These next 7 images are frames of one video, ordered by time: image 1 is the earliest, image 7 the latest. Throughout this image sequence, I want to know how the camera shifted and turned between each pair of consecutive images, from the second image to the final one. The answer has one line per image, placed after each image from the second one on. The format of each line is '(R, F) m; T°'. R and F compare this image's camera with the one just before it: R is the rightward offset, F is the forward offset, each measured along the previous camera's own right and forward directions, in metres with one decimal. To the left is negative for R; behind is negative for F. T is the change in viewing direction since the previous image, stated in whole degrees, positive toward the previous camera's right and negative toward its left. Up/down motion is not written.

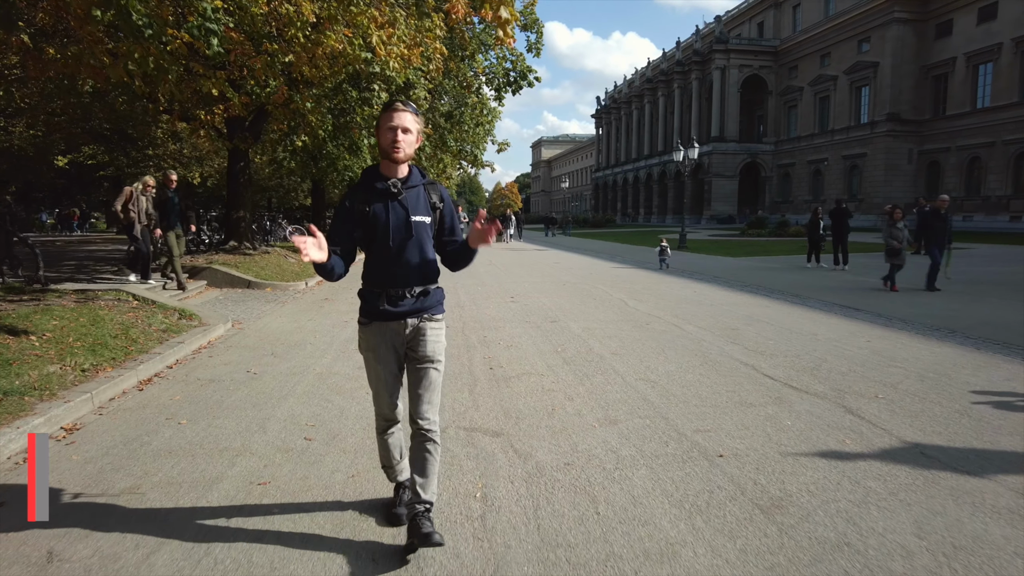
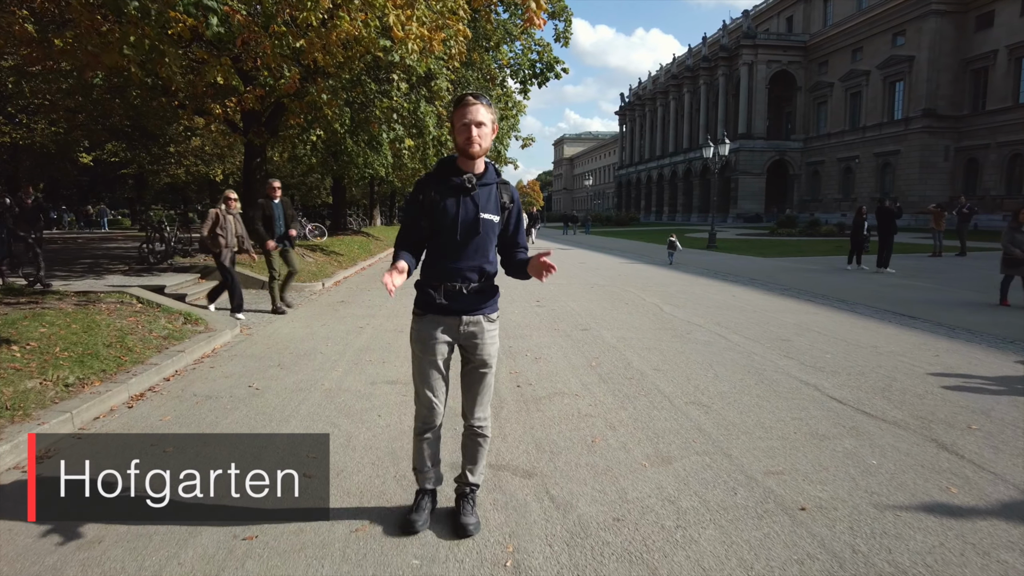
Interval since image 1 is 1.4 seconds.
(-0.1, +0.7) m; -2°
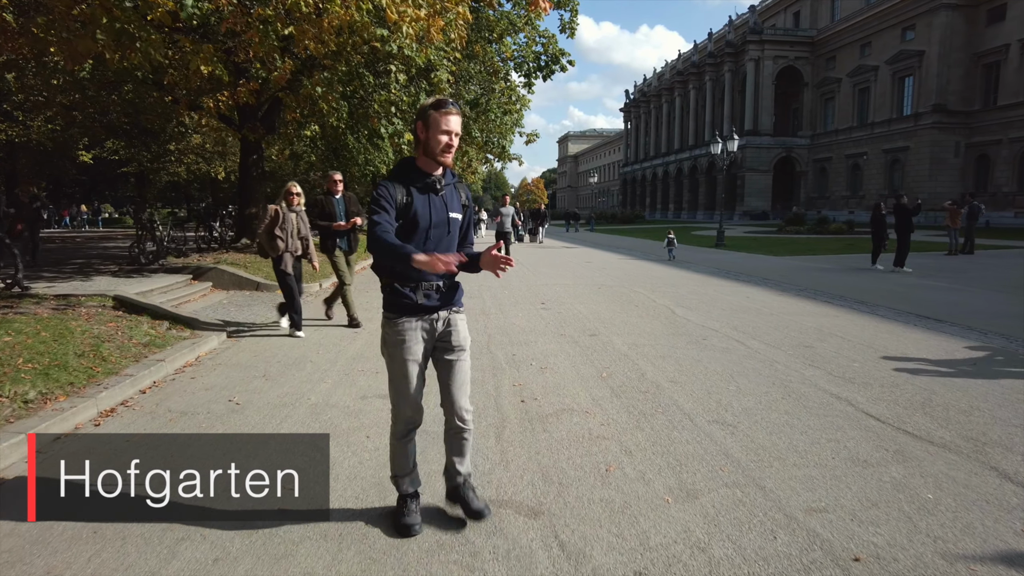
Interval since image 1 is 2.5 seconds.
(0.0, +0.5) m; 0°
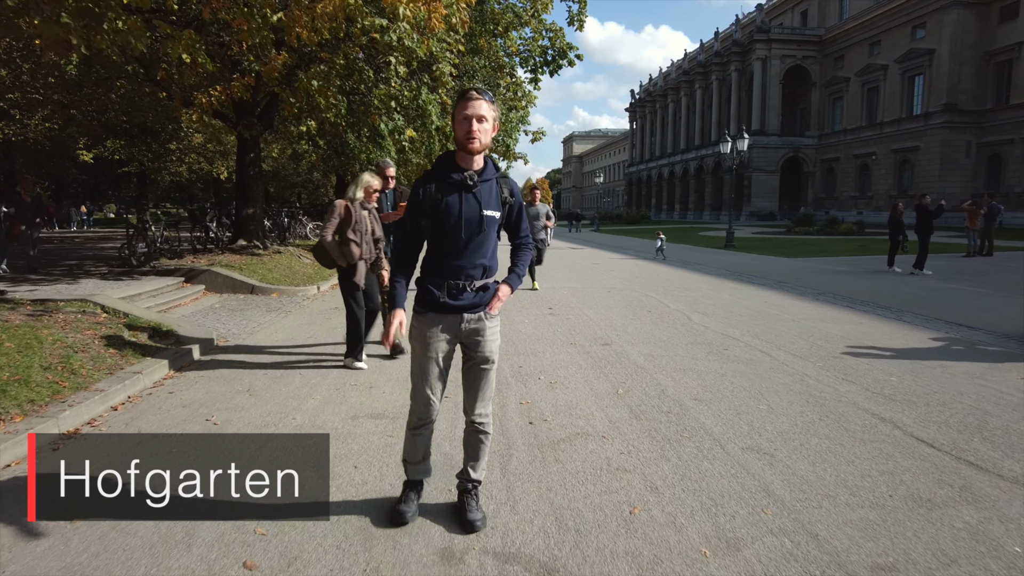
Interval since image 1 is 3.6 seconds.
(0.0, +0.5) m; 0°
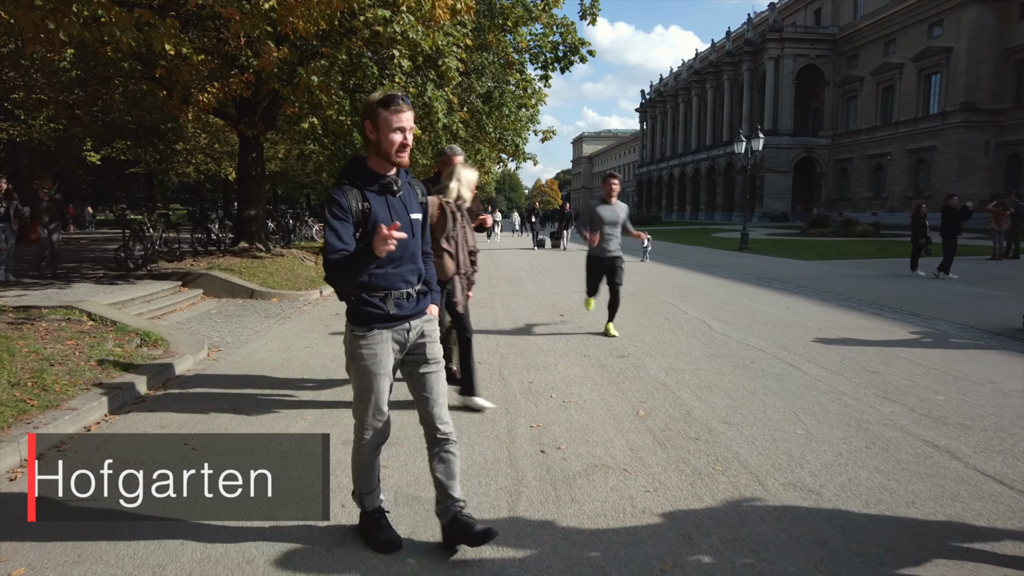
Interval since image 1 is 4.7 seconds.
(0.0, +0.5) m; -1°
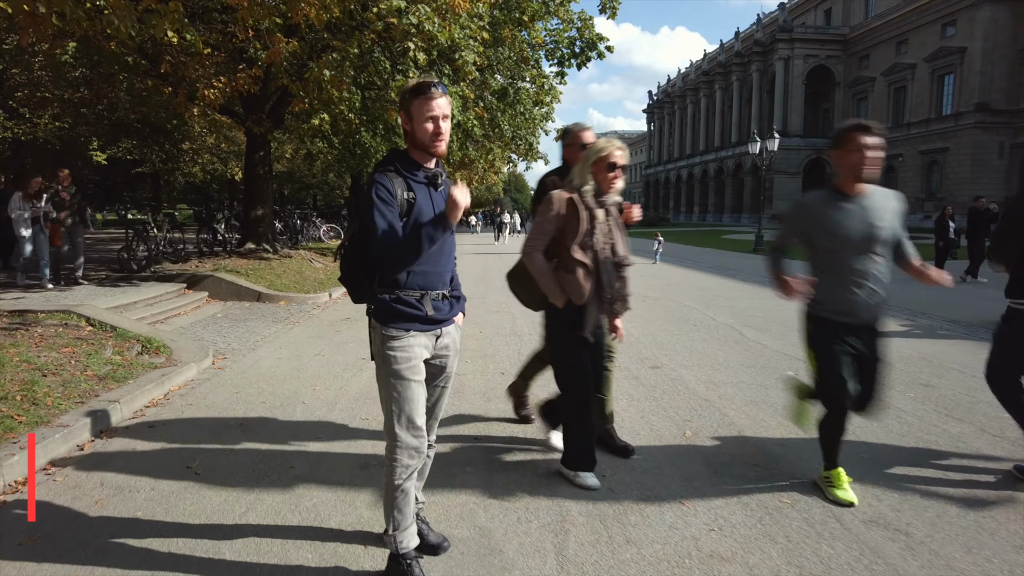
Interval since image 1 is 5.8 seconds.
(-0.2, +0.4) m; 0°
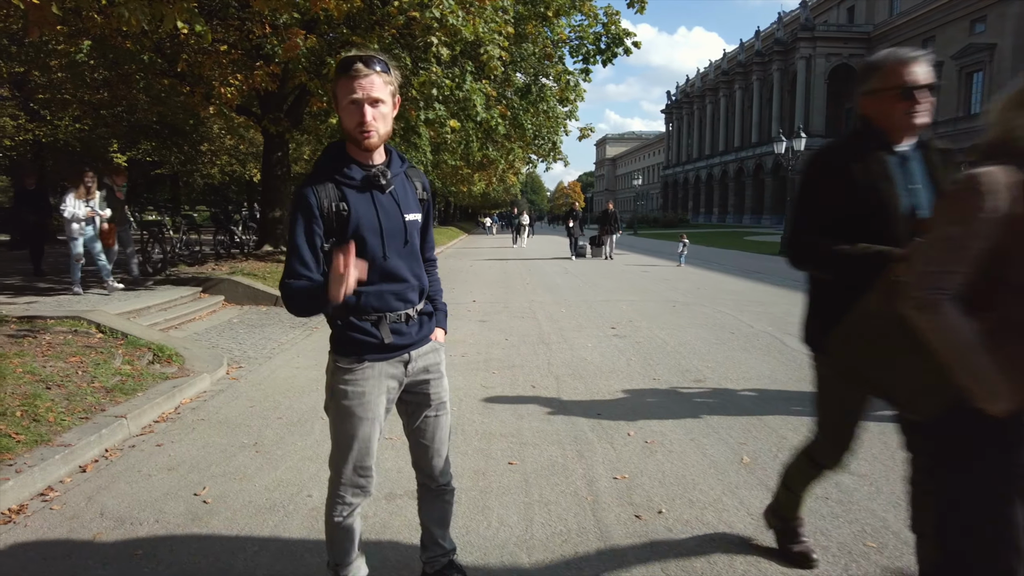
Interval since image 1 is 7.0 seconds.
(-0.1, +0.4) m; -1°
